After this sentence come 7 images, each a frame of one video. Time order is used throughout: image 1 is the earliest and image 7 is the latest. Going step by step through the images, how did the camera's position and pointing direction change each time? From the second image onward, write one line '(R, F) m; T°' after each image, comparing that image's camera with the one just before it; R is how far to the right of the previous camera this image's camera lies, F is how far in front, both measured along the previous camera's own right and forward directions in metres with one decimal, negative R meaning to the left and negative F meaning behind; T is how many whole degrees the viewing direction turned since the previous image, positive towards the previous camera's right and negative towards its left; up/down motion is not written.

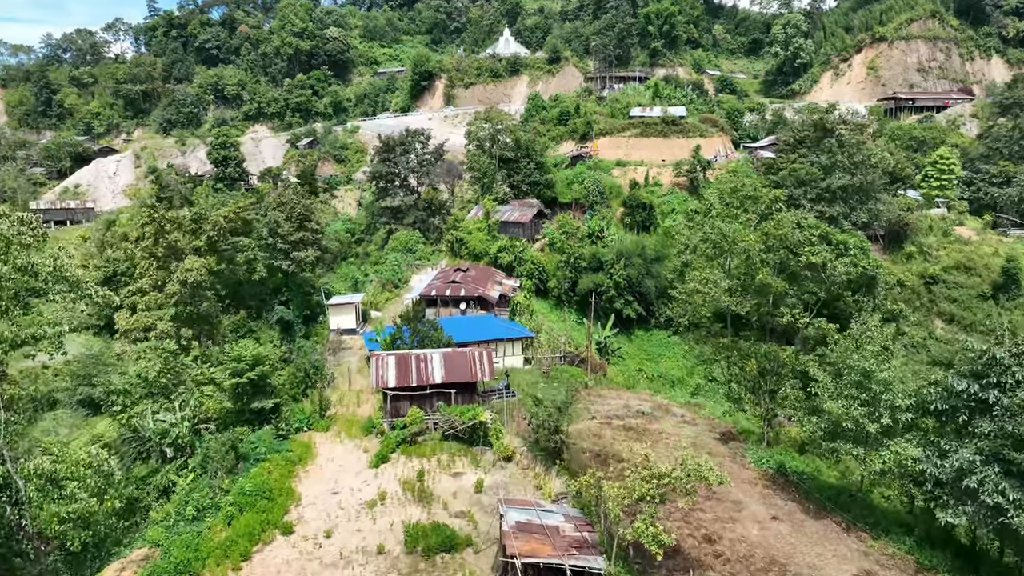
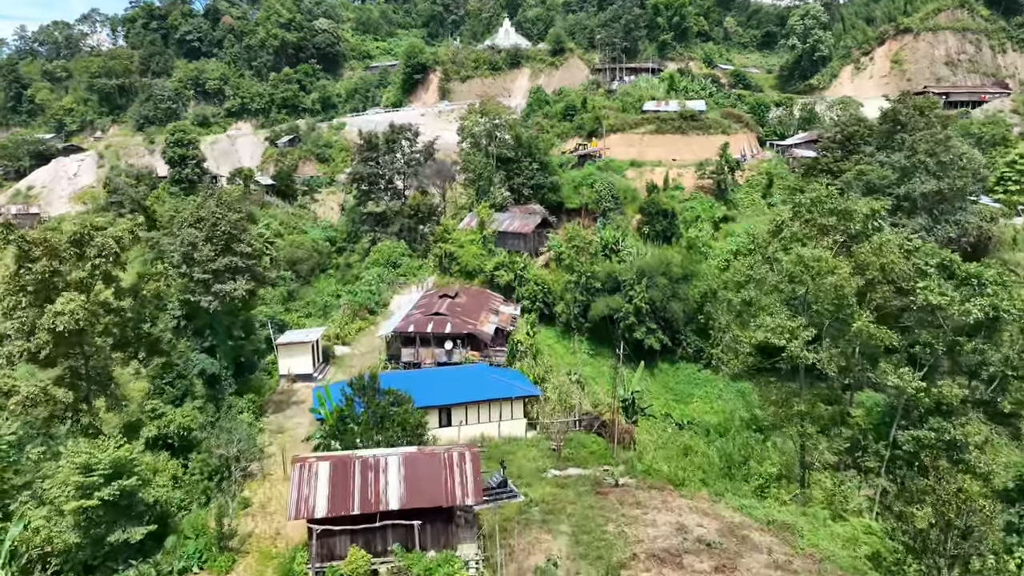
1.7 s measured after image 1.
(0.0, +4.2) m; 0°
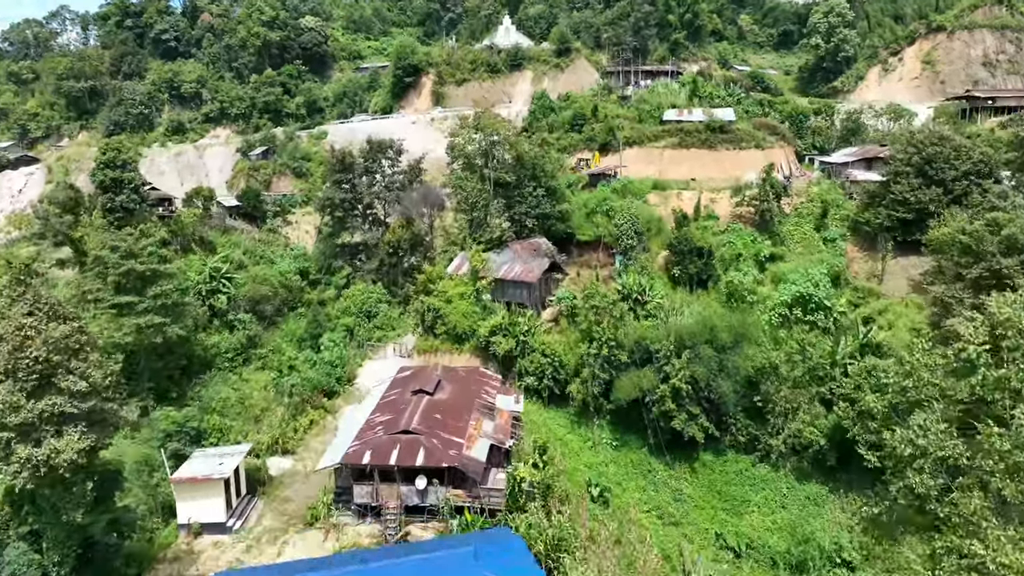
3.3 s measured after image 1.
(0.0, +4.8) m; 0°
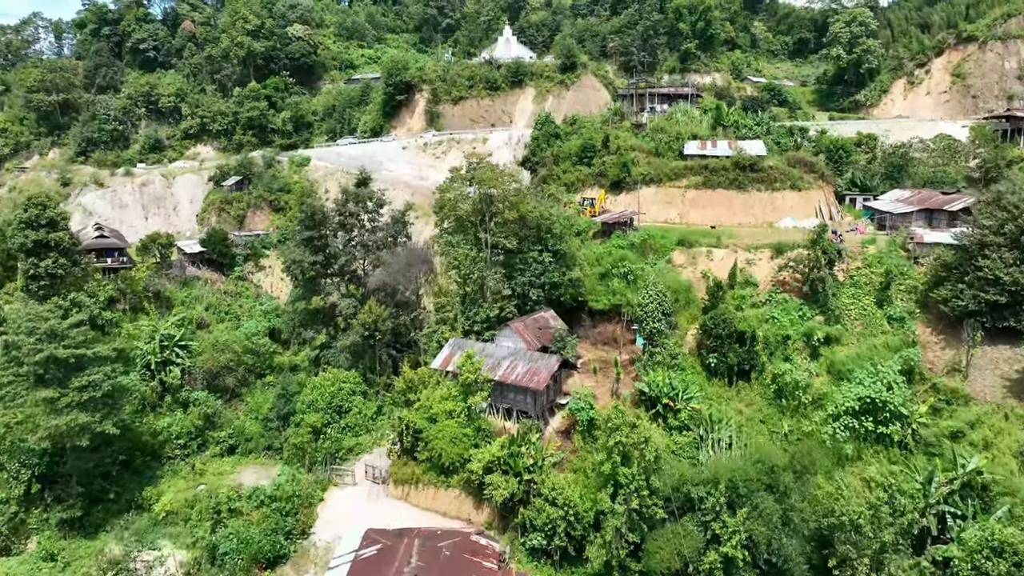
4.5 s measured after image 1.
(0.0, +3.8) m; 0°
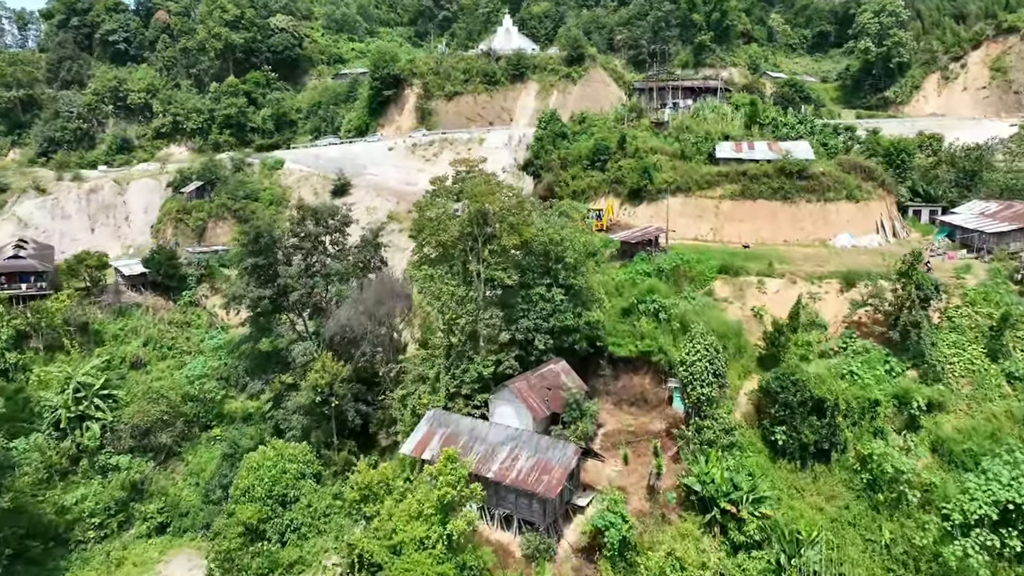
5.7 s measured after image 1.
(0.0, +4.5) m; 0°
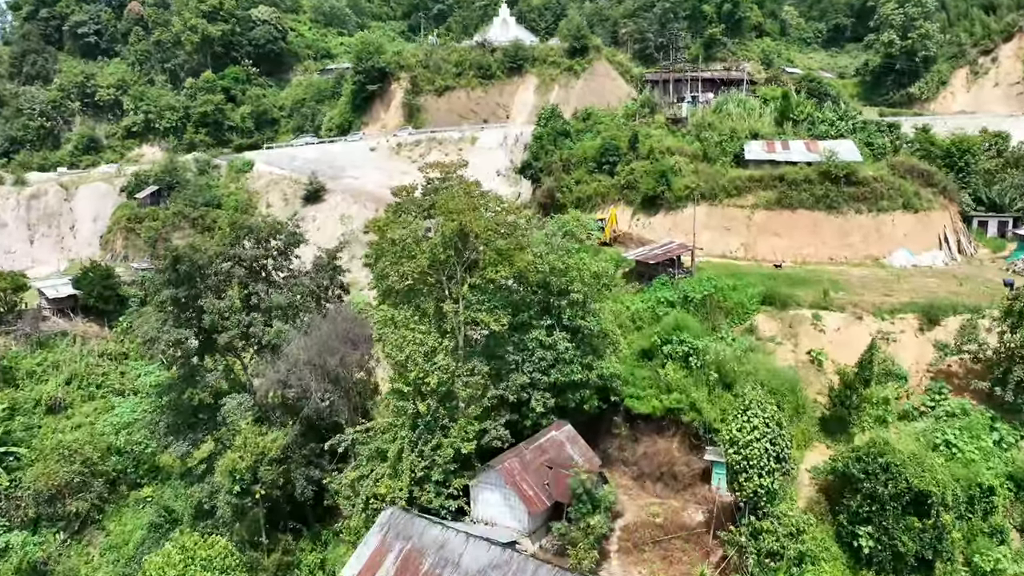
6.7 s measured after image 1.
(+0.2, +3.6) m; 0°
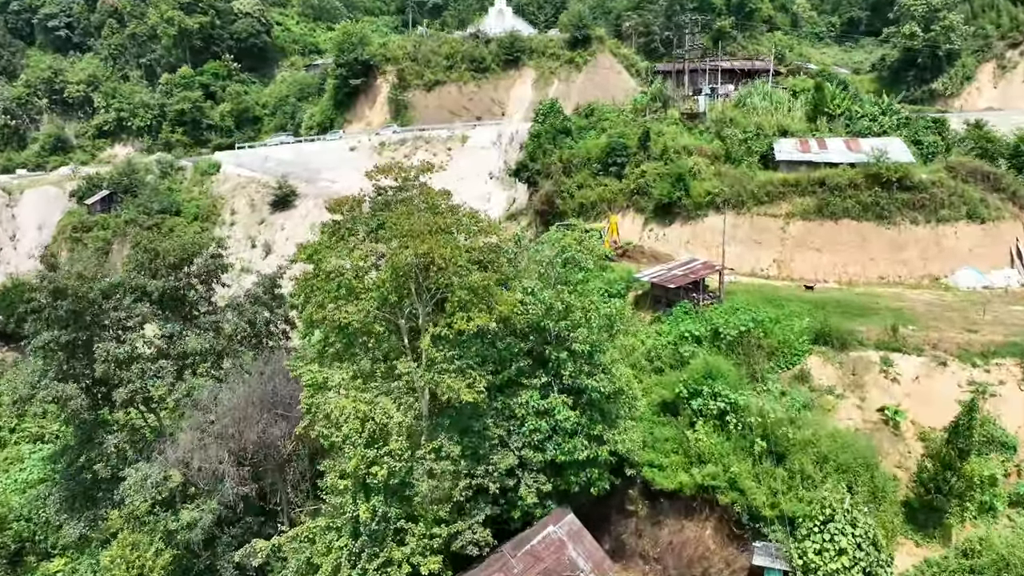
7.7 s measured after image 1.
(+0.2, +3.0) m; 0°
